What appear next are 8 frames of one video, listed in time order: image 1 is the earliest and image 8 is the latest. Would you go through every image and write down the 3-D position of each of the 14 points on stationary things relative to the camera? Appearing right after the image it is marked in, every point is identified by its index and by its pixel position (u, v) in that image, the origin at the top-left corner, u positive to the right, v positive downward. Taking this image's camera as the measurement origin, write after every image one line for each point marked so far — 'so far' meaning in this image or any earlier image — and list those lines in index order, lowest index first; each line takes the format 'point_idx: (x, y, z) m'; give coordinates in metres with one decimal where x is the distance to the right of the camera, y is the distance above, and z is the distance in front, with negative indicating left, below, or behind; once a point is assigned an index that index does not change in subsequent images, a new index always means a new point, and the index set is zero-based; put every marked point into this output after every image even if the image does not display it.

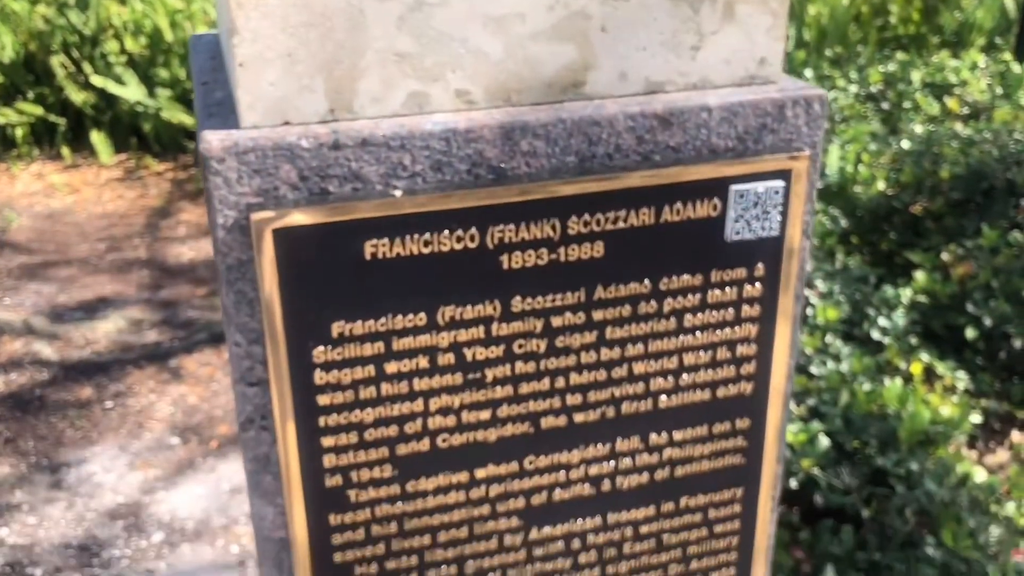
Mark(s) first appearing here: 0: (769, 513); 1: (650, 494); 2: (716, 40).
0: (+0.4, -0.3, +1.4) m
1: (+0.2, -0.3, +1.4) m
2: (+0.3, +0.3, +1.2) m
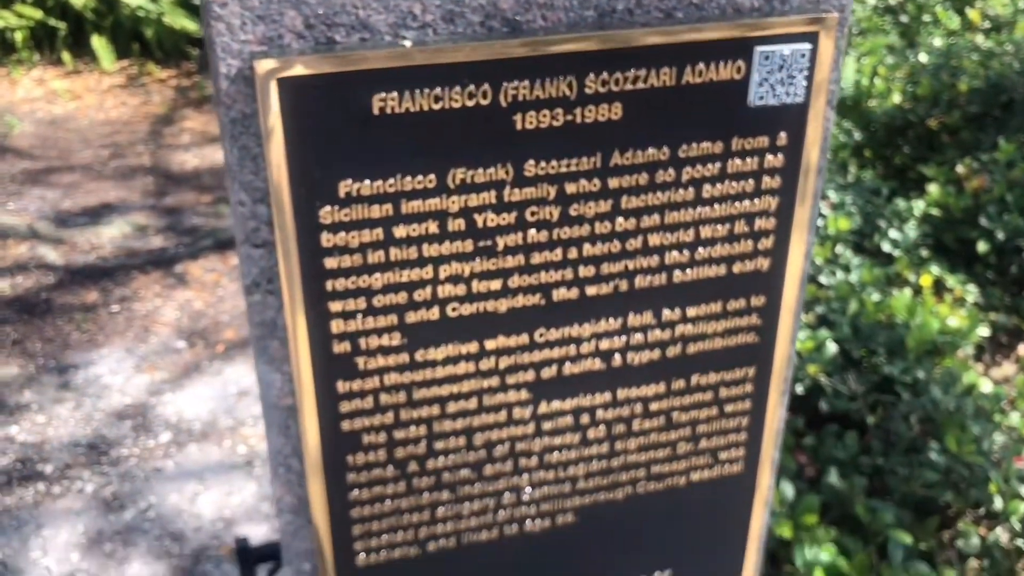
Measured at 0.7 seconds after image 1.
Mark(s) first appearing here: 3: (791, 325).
0: (+0.4, -0.1, +1.4) m
1: (+0.2, -0.1, +1.4) m
2: (+0.3, +0.5, +1.1) m
3: (+0.4, -0.1, +1.4) m
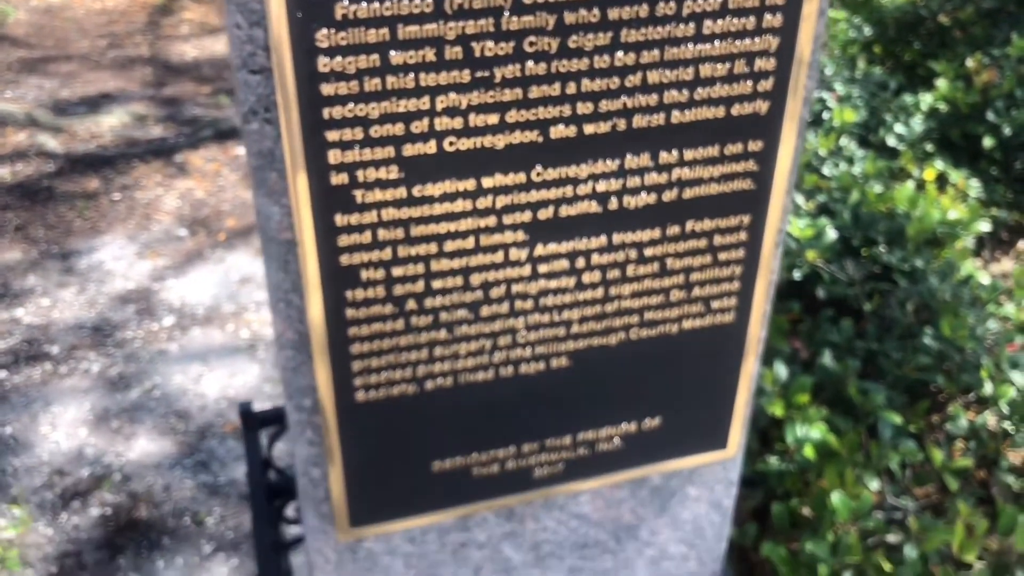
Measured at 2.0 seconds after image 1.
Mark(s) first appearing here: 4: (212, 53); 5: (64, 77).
0: (+0.4, +0.1, +1.4) m
1: (+0.2, +0.1, +1.4) m
2: (+0.3, +0.6, +1.1) m
3: (+0.4, +0.2, +1.4) m
4: (-1.7, +1.4, +5.7) m
5: (-2.4, +1.1, +5.3) m
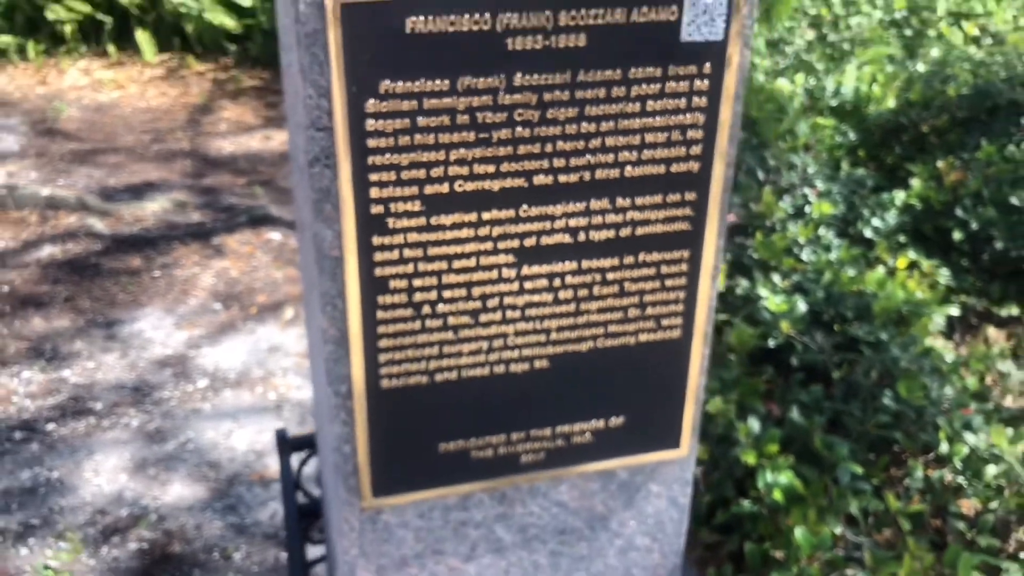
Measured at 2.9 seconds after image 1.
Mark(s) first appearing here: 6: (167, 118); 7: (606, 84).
0: (+0.4, 0.0, +1.8) m
1: (+0.2, +0.1, +1.8) m
2: (+0.3, +0.6, +1.6) m
3: (+0.4, +0.1, +1.8) m
4: (-1.7, +0.9, +6.2) m
5: (-2.4, +0.7, +5.8) m
6: (-2.3, +1.1, +6.5) m
7: (+0.2, +0.3, +1.6) m
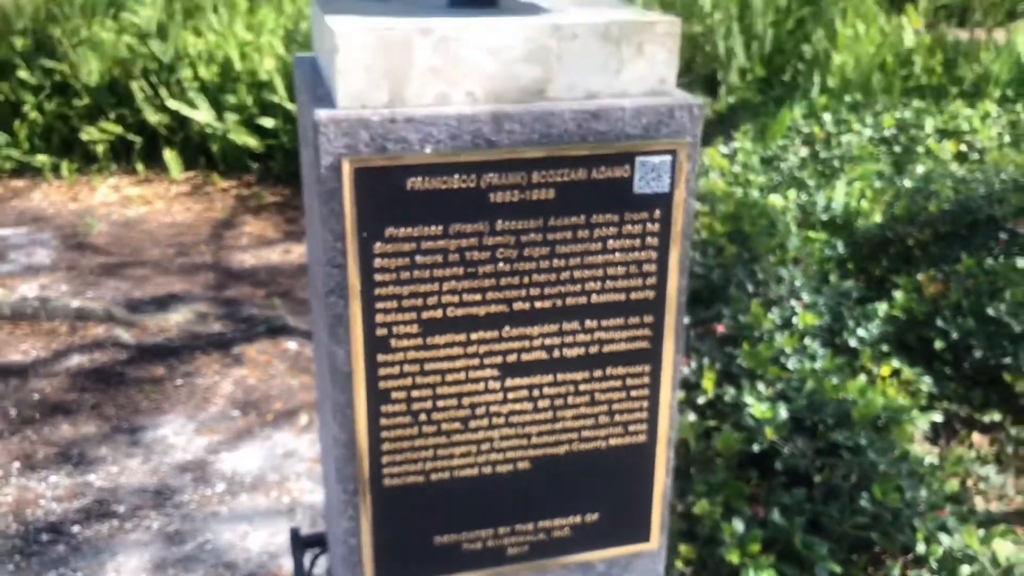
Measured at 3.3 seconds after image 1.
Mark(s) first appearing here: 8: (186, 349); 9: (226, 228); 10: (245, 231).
0: (+0.3, -0.2, +2.1) m
1: (+0.2, -0.2, +2.1) m
2: (+0.2, +0.4, +1.9) m
3: (+0.3, -0.1, +2.1) m
4: (-1.6, +0.2, +6.6) m
5: (-2.3, 0.0, +6.2) m
6: (-2.2, +0.4, +6.9) m
7: (+0.1, +0.1, +2.0) m
8: (-1.8, -0.3, +5.5) m
9: (-2.0, +0.4, +7.0) m
10: (-1.9, +0.4, +7.0) m
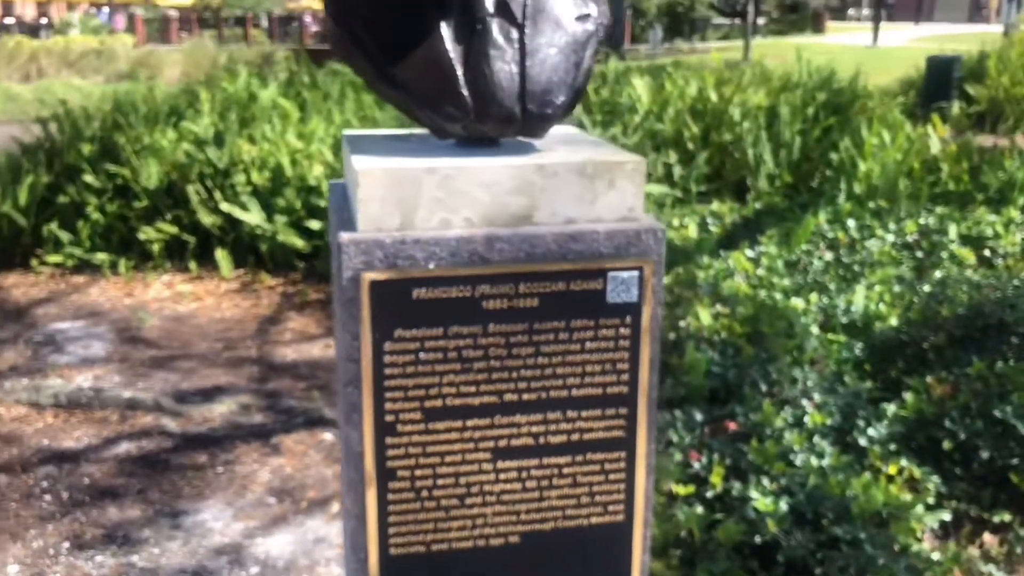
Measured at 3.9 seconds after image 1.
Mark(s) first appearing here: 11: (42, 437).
0: (+0.3, -0.4, +2.4) m
1: (+0.1, -0.4, +2.4) m
2: (+0.2, +0.2, +2.3) m
3: (+0.3, -0.3, +2.4) m
4: (-1.4, -0.5, +7.0) m
5: (-2.2, -0.6, +6.6) m
6: (-2.0, -0.3, +7.4) m
7: (+0.1, -0.1, +2.3) m
8: (-1.7, -0.9, +5.8) m
9: (-1.8, -0.3, +7.4) m
10: (-1.7, -0.3, +7.4) m
11: (-2.7, -0.9, +5.7) m
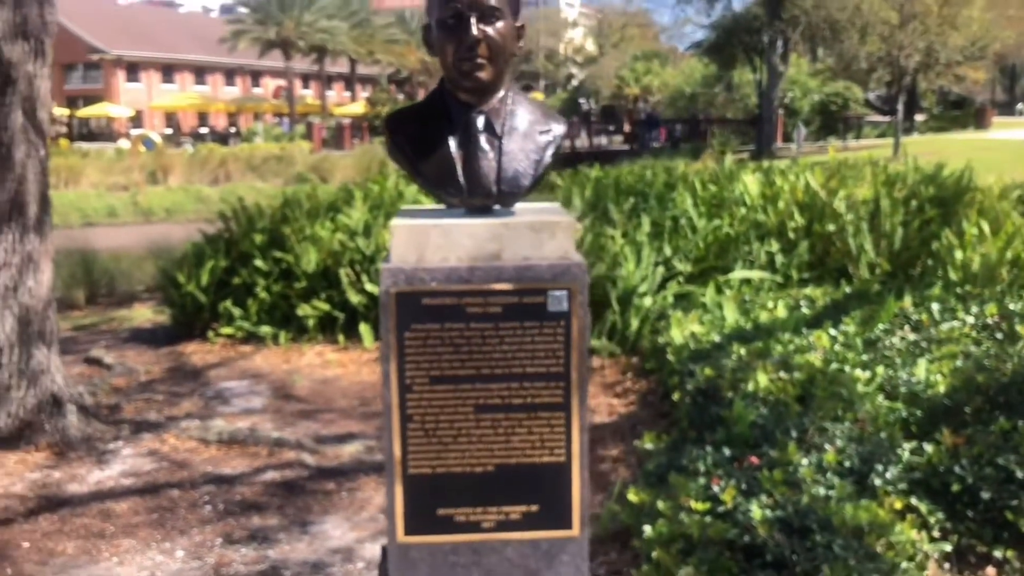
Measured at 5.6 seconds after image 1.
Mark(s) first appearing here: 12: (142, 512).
0: (+0.2, -0.5, +3.6) m
1: (+0.1, -0.4, +3.6) m
2: (+0.1, +0.2, +3.6) m
3: (+0.2, -0.4, +3.6) m
4: (-0.8, -1.0, +8.4) m
5: (-1.6, -1.0, +8.1) m
6: (-1.3, -0.8, +8.9) m
7: (0.0, -0.1, +3.6) m
8: (-1.2, -1.3, +7.2) m
9: (-1.1, -0.8, +8.9) m
10: (-1.0, -0.8, +8.9) m
11: (-2.3, -1.3, +7.3) m
12: (-2.4, -1.5, +6.4) m
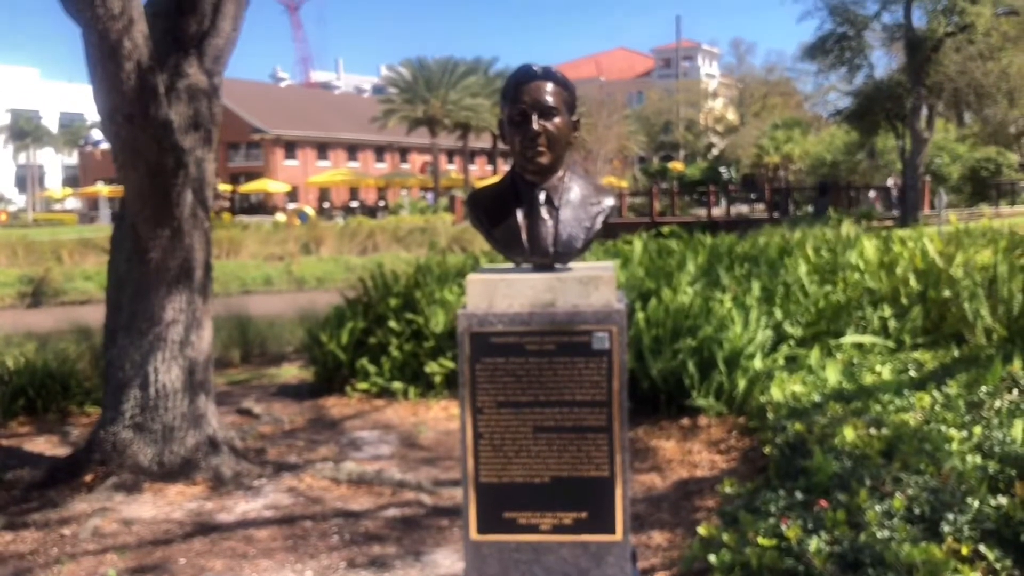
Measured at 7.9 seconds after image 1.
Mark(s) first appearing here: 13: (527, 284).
0: (+0.5, -0.7, +4.4) m
1: (+0.3, -0.6, +4.4) m
2: (+0.4, 0.0, +4.4) m
3: (+0.5, -0.6, +4.3) m
4: (+0.1, -1.5, +9.2) m
5: (-0.7, -1.5, +9.0) m
6: (-0.3, -1.4, +9.7) m
7: (+0.2, -0.3, +4.4) m
8: (-0.5, -1.7, +8.1) m
9: (-0.1, -1.4, +9.7) m
10: (0.0, -1.4, +9.7) m
11: (-1.5, -1.7, +8.3) m
12: (-1.8, -1.9, +7.4) m
13: (+0.1, 0.0, +4.4) m
